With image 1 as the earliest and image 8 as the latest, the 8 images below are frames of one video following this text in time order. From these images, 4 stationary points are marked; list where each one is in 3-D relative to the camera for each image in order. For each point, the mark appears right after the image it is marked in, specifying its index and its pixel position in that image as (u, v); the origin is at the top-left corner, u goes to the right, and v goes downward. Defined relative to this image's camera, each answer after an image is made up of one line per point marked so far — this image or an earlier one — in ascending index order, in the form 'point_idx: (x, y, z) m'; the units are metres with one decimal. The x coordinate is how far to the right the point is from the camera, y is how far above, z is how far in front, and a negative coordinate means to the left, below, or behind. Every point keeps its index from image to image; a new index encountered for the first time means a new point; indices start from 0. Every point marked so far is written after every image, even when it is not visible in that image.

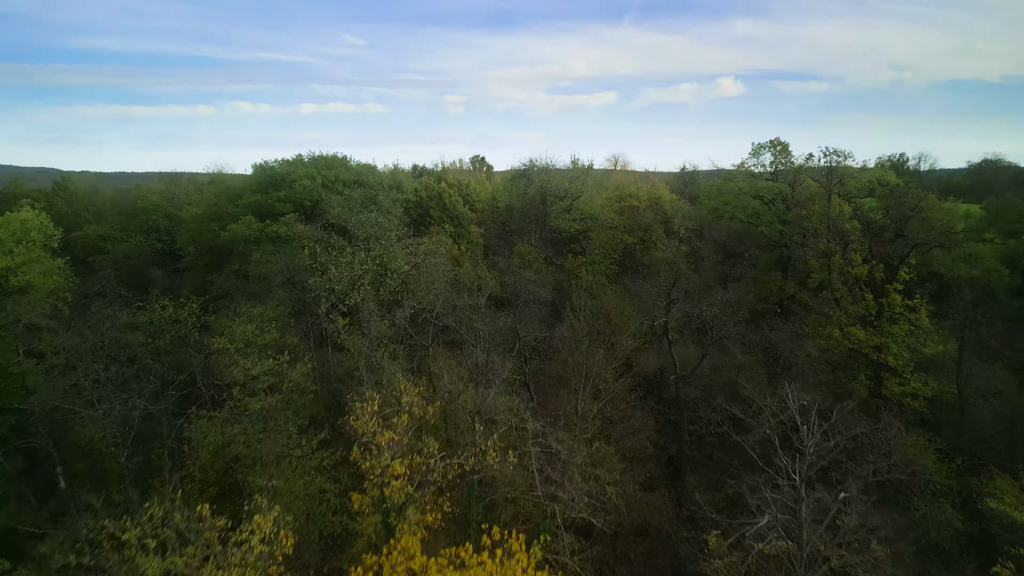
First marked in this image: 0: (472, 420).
0: (-0.9, -2.9, +14.8) m
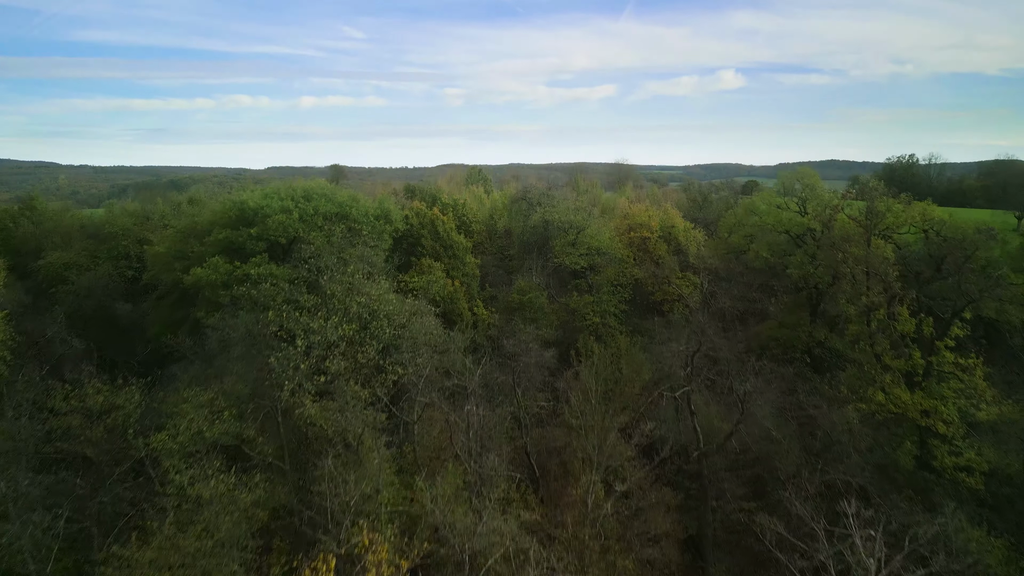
0: (-0.9, -4.7, +11.9) m
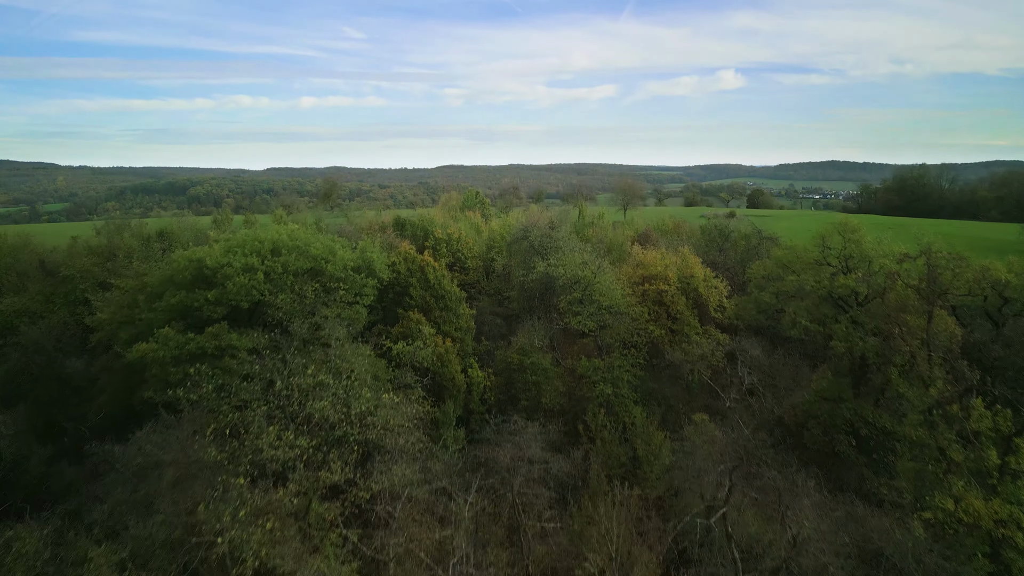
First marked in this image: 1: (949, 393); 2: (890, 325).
0: (-1.0, -7.0, +8.6) m
1: (+11.6, -2.8, +18.0) m
2: (+11.2, -1.1, +20.0) m
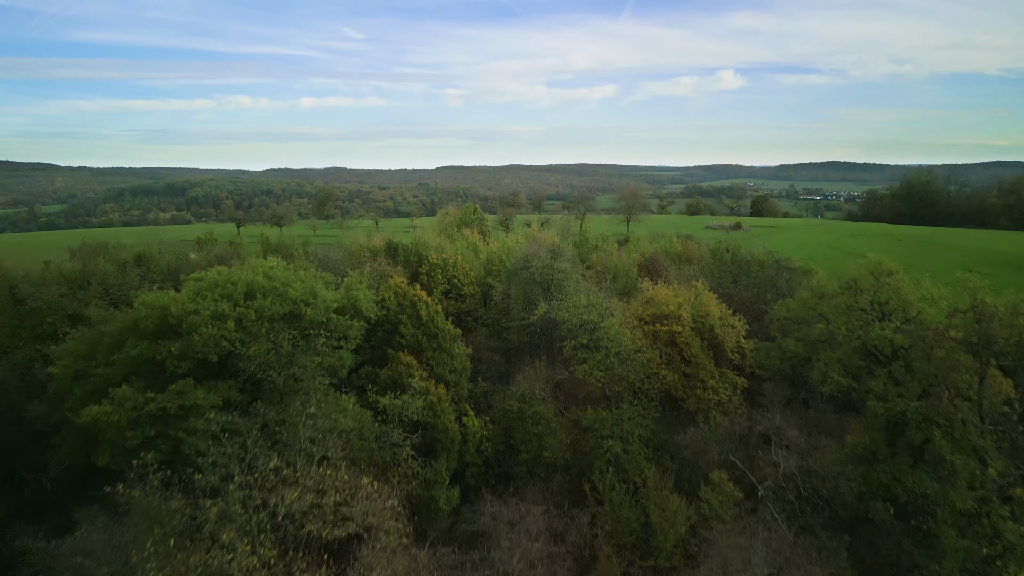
0: (-1.0, -8.4, +6.4) m
1: (+11.6, -4.3, +15.8) m
2: (+11.2, -2.5, +17.8) m
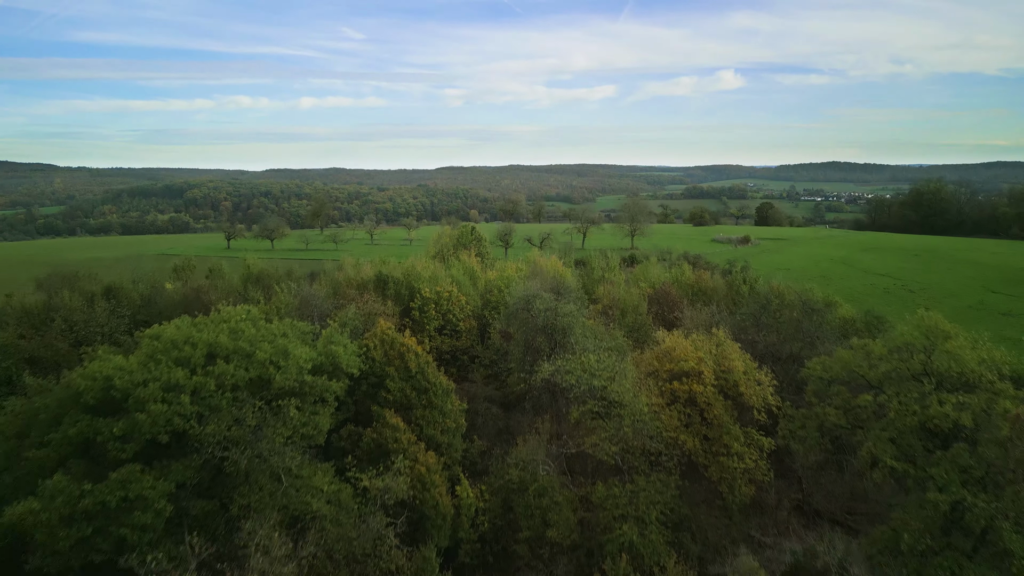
0: (-1.0, -10.1, +3.8) m
1: (+11.6, -5.9, +13.2) m
2: (+11.2, -4.1, +15.2) m
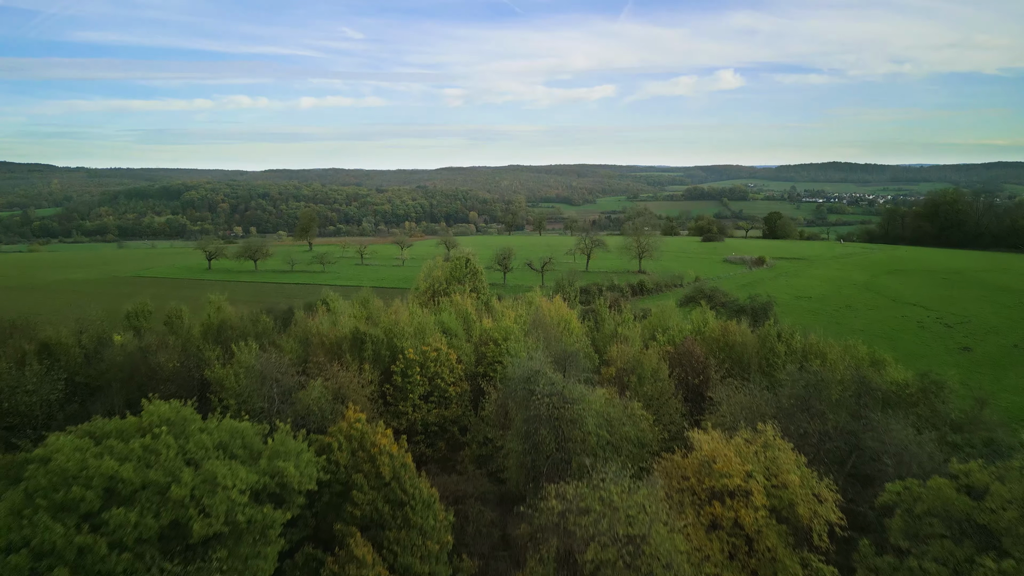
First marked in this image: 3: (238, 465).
0: (-1.1, -12.5, -0.7) m
1: (+11.5, -8.3, +8.7) m
2: (+11.1, -6.5, +10.7) m
3: (-6.5, -4.1, +15.9) m
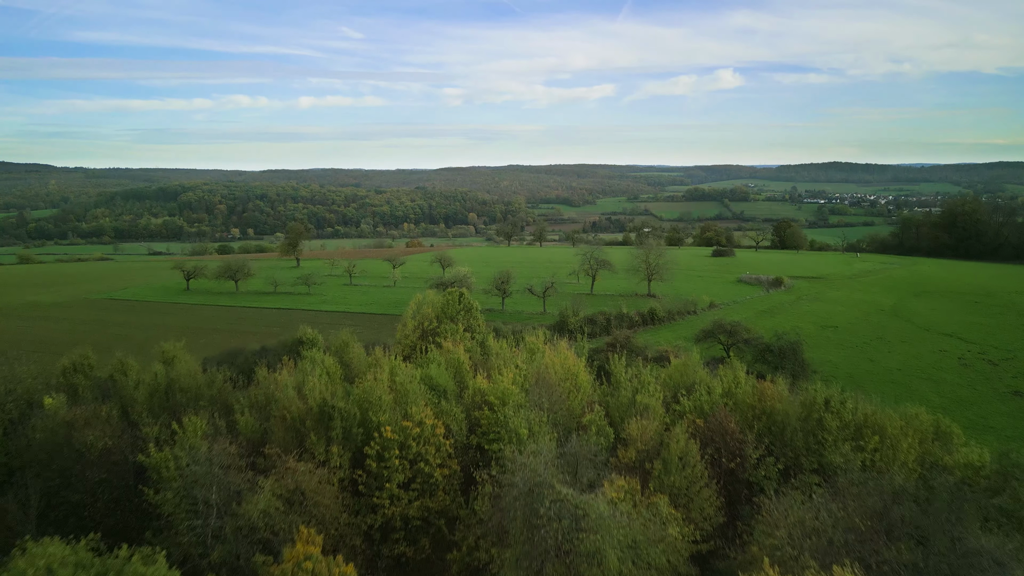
0: (-1.1, -14.6, -5.2) m
1: (+11.5, -10.4, +4.2) m
2: (+11.1, -8.7, +6.2) m
3: (-6.6, -6.3, +11.4) m
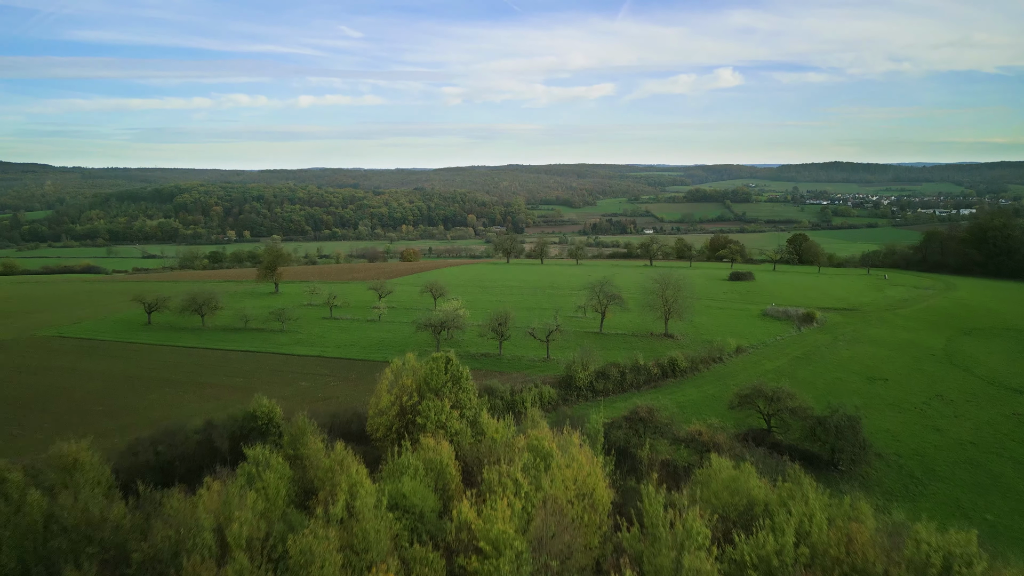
0: (-1.2, -17.7, -11.9) m
1: (+11.4, -13.5, -2.5) m
2: (+11.0, -11.7, -0.5) m
3: (-6.6, -9.3, +4.7) m
